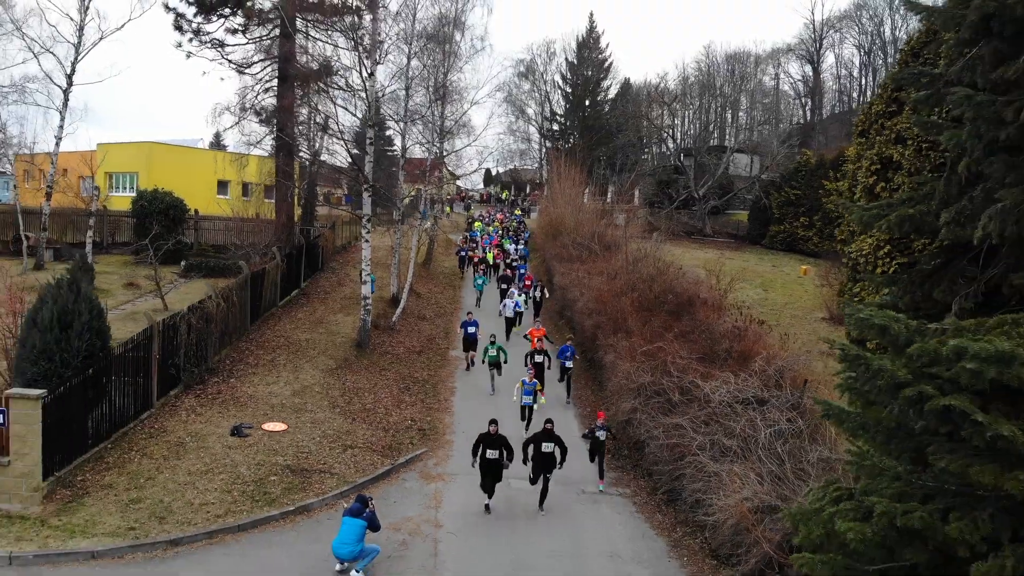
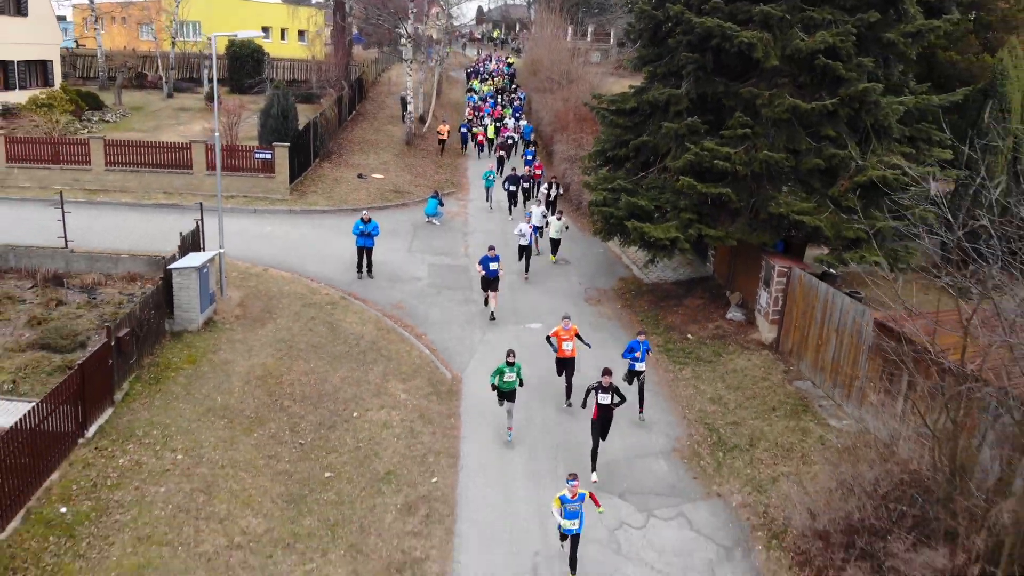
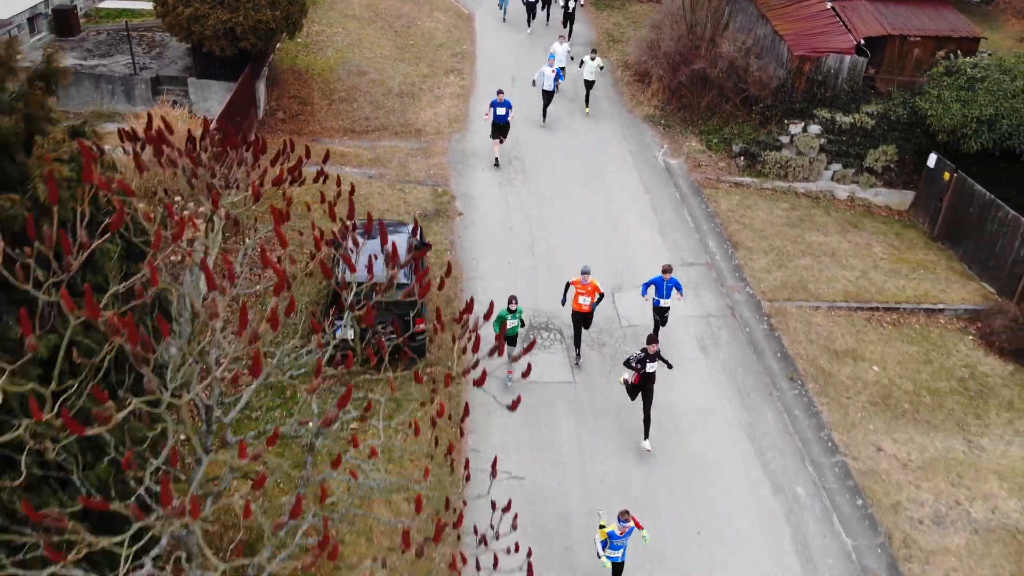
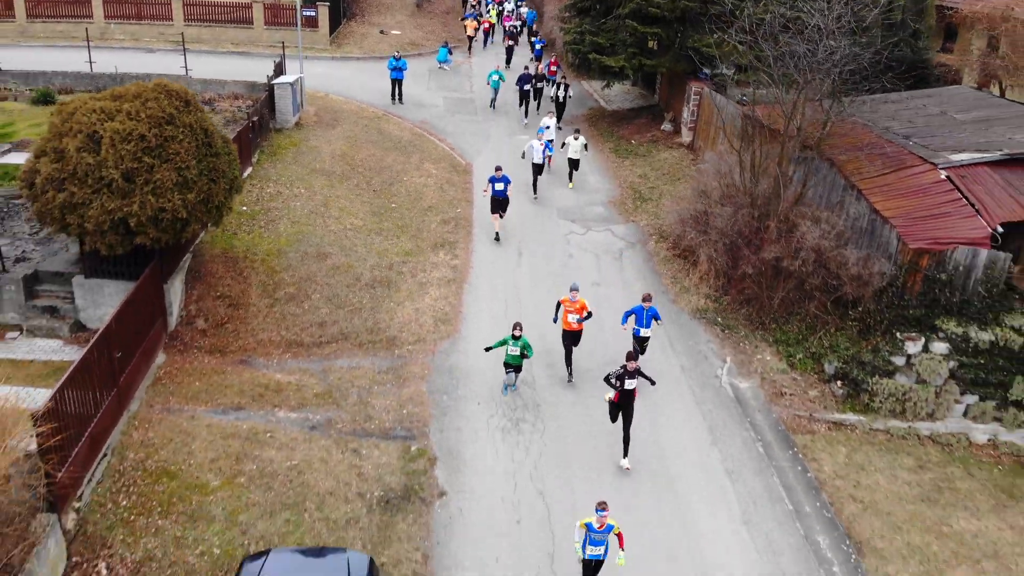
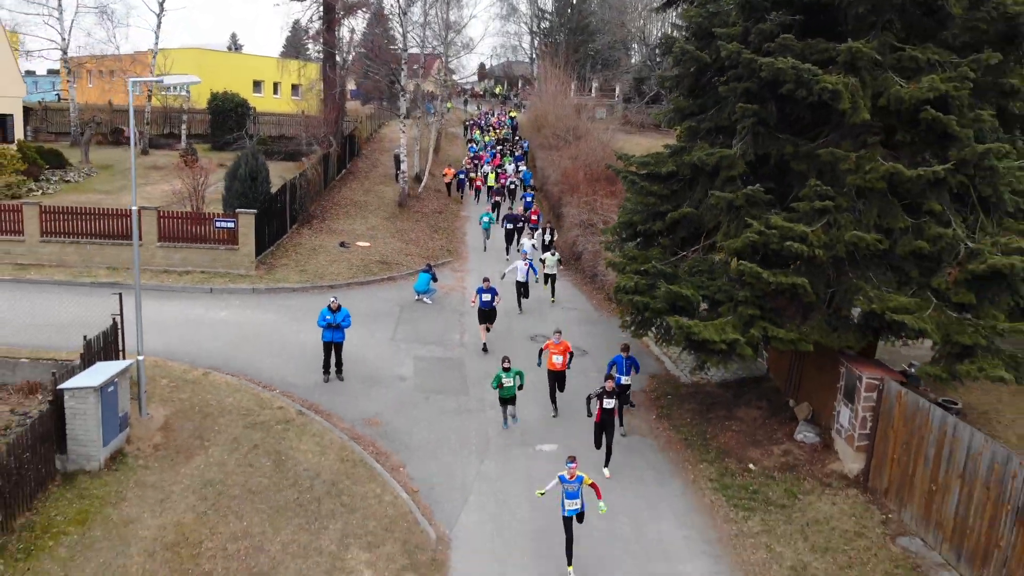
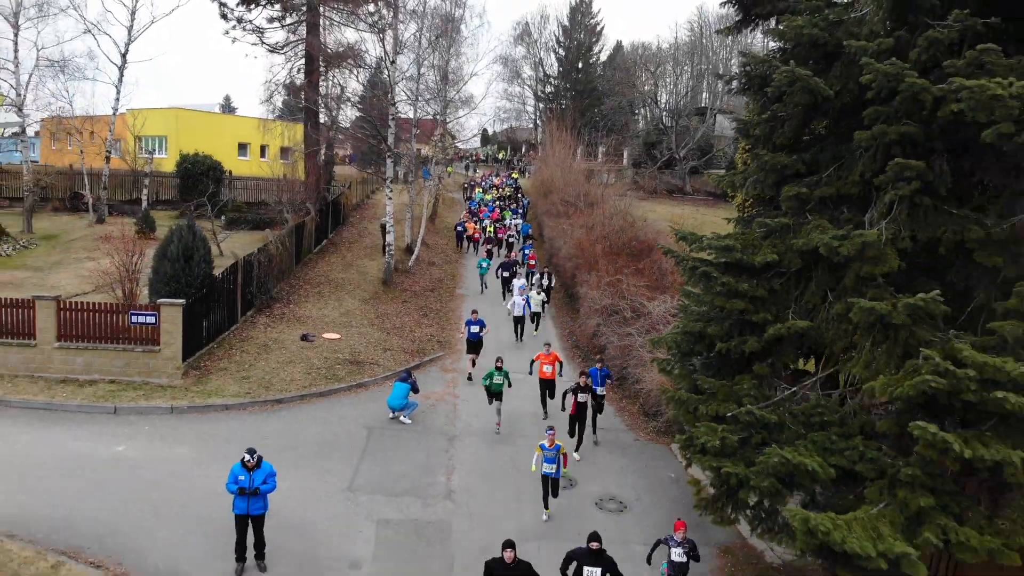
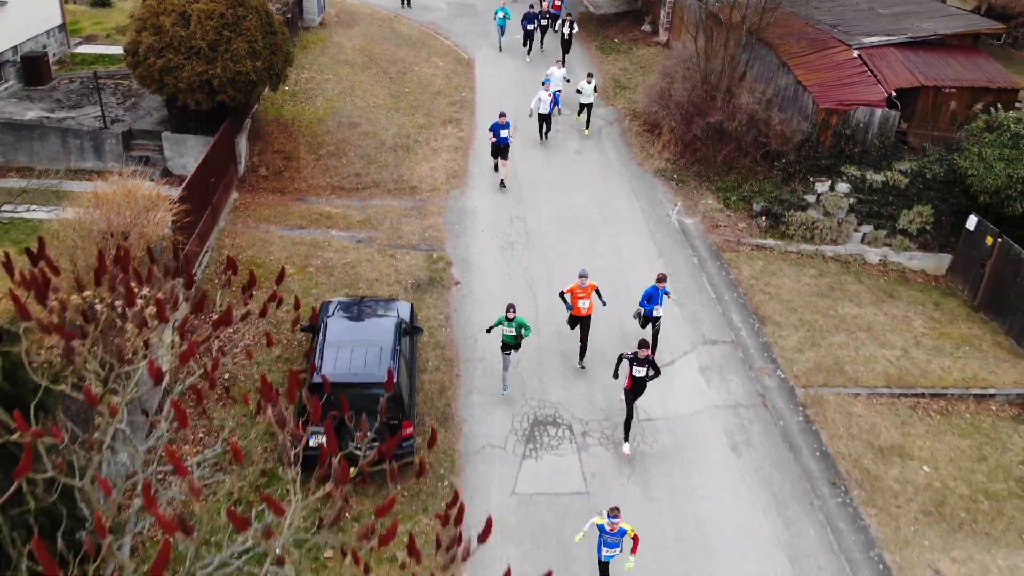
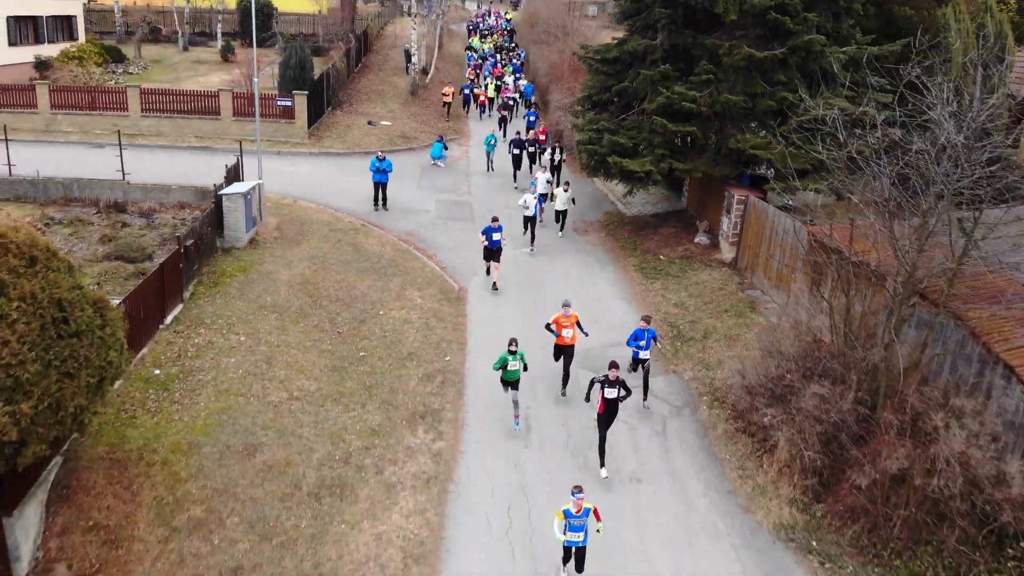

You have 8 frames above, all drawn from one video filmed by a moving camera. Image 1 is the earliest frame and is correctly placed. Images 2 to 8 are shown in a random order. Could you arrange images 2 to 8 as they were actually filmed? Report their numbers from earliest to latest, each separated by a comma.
6, 5, 2, 8, 4, 7, 3
